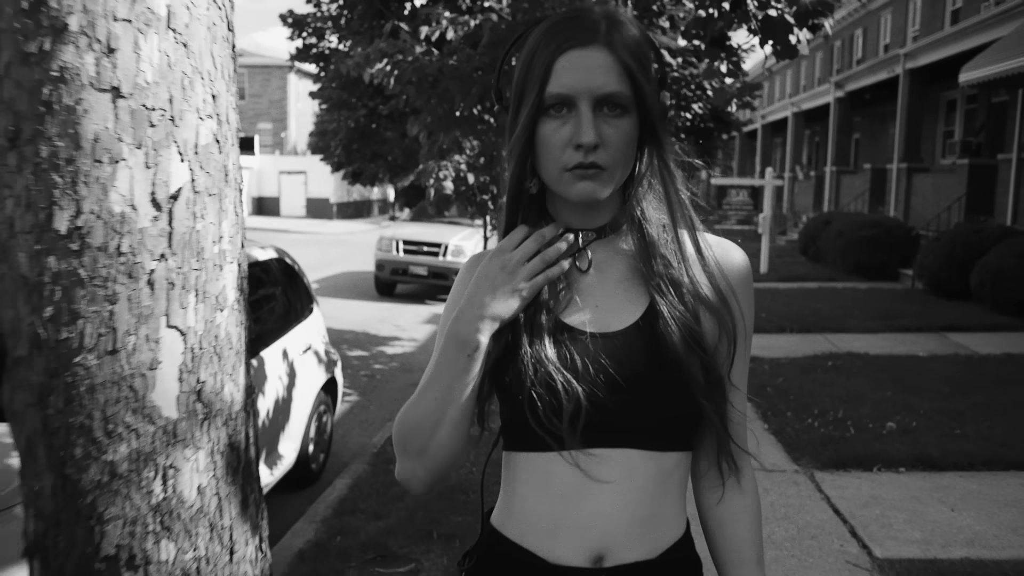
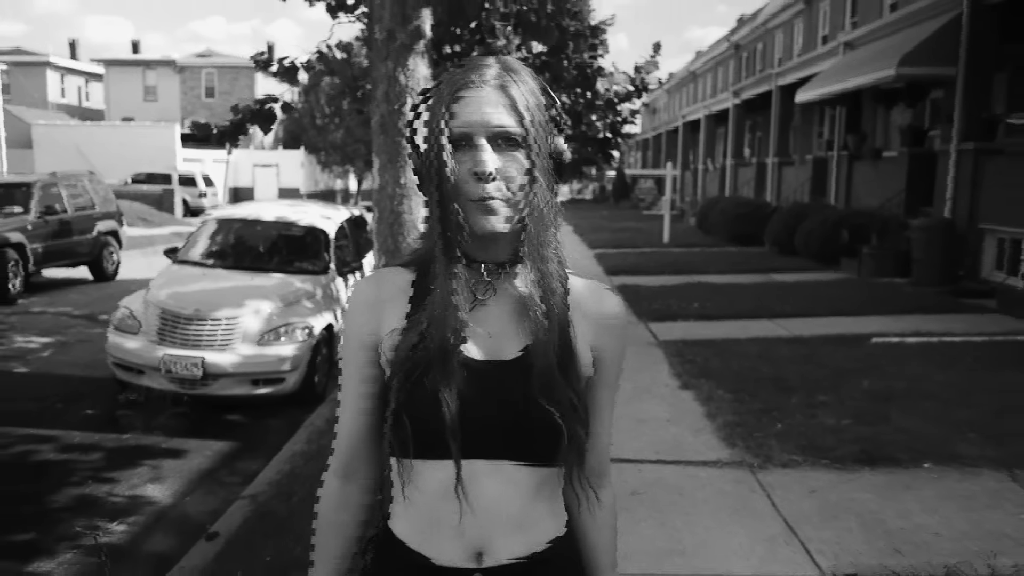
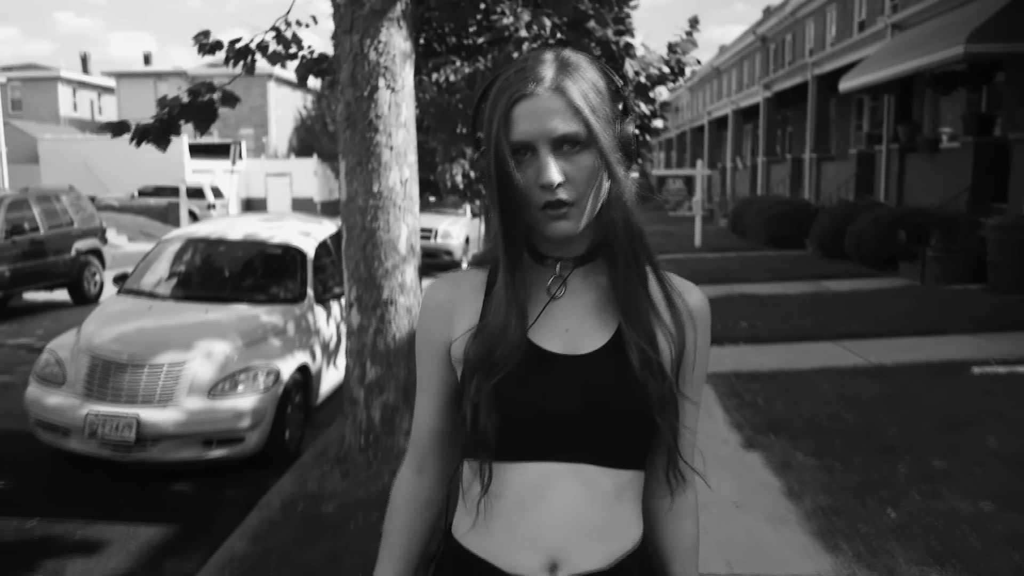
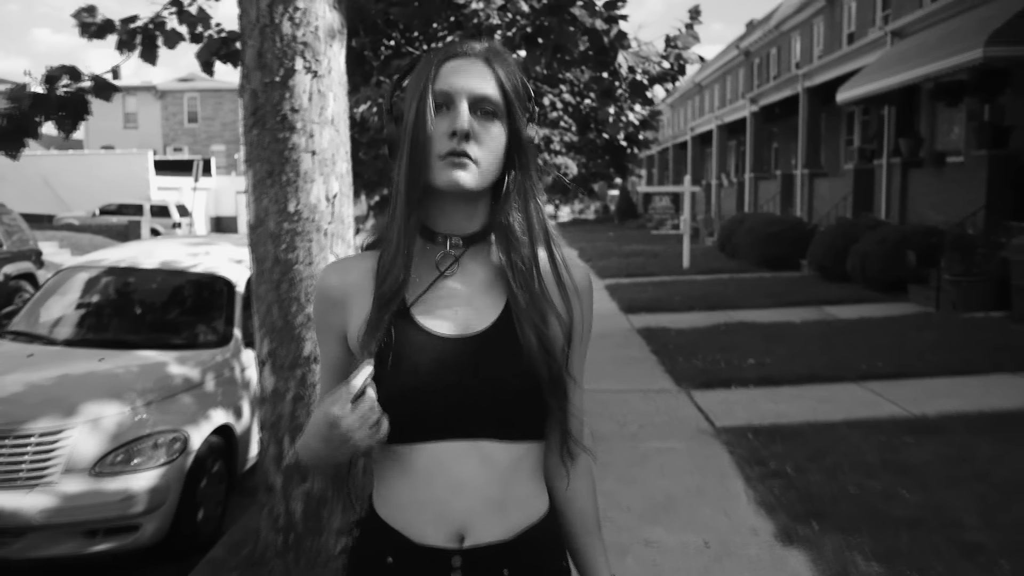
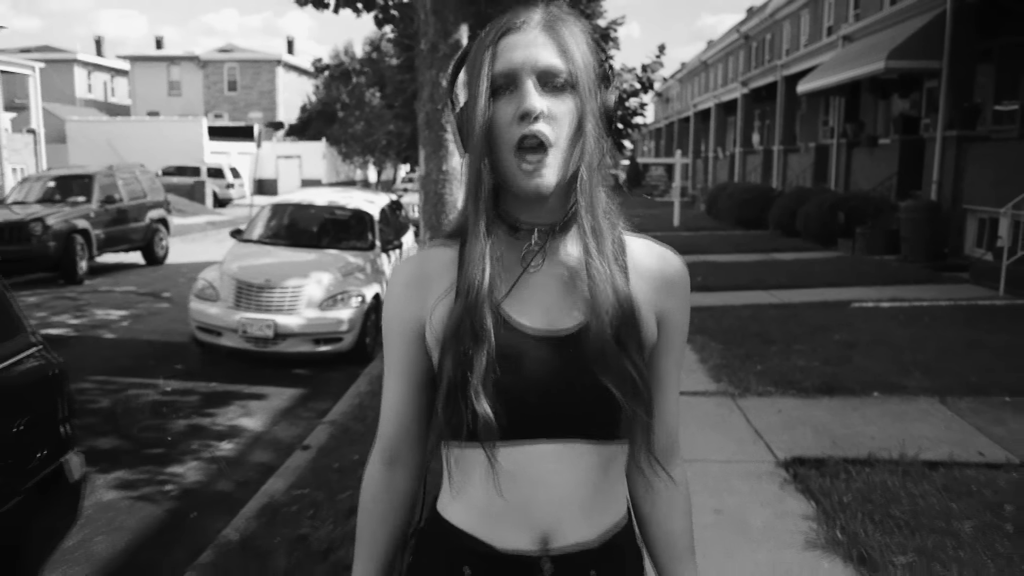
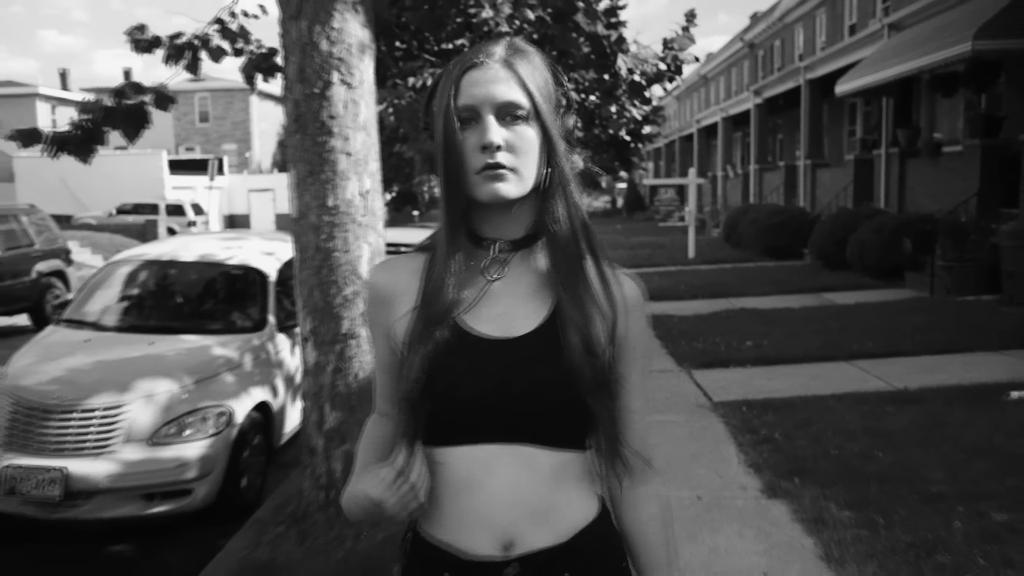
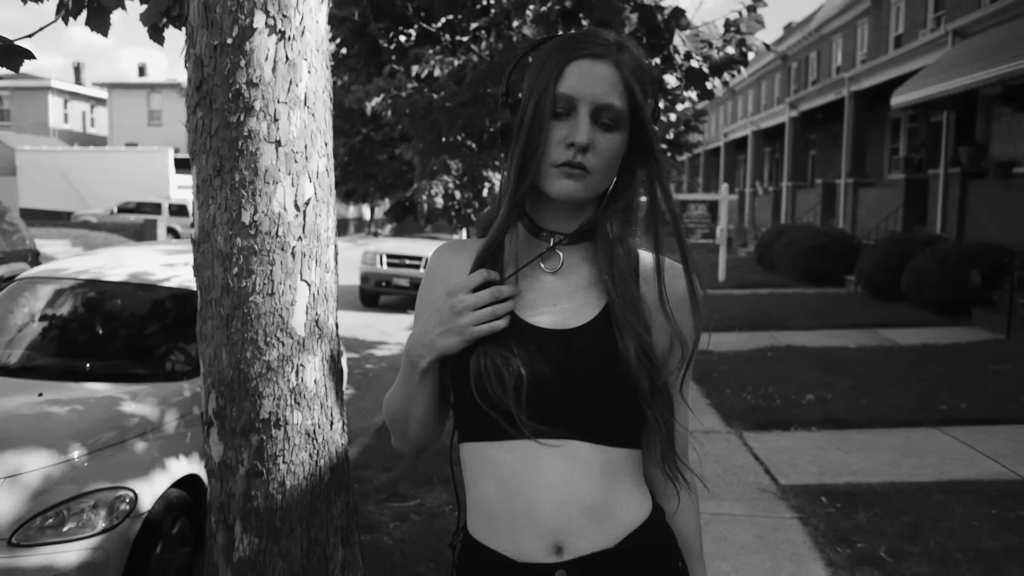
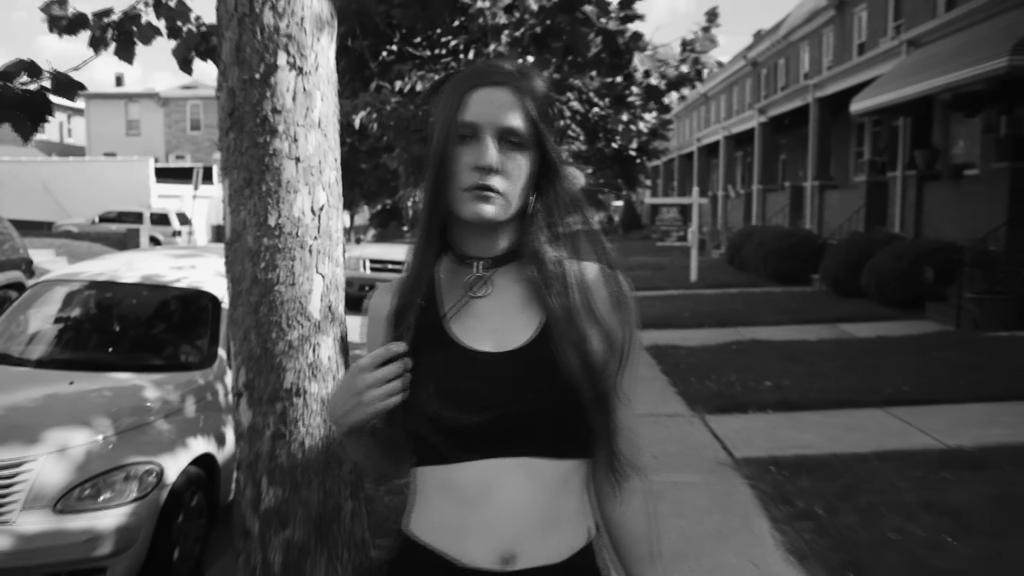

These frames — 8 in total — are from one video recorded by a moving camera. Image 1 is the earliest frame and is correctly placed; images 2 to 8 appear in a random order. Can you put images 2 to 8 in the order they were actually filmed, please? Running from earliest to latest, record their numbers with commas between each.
7, 8, 4, 6, 3, 2, 5
